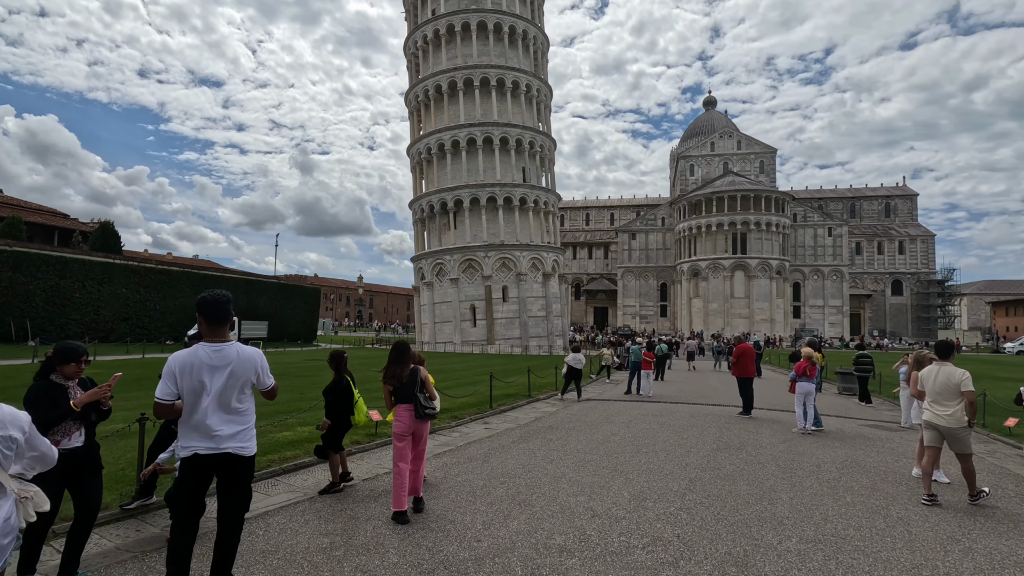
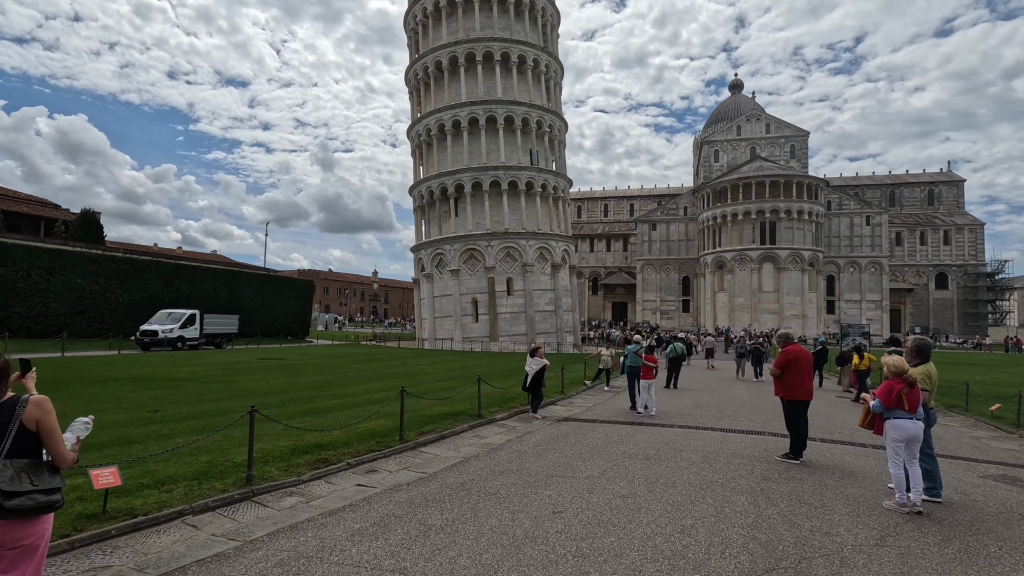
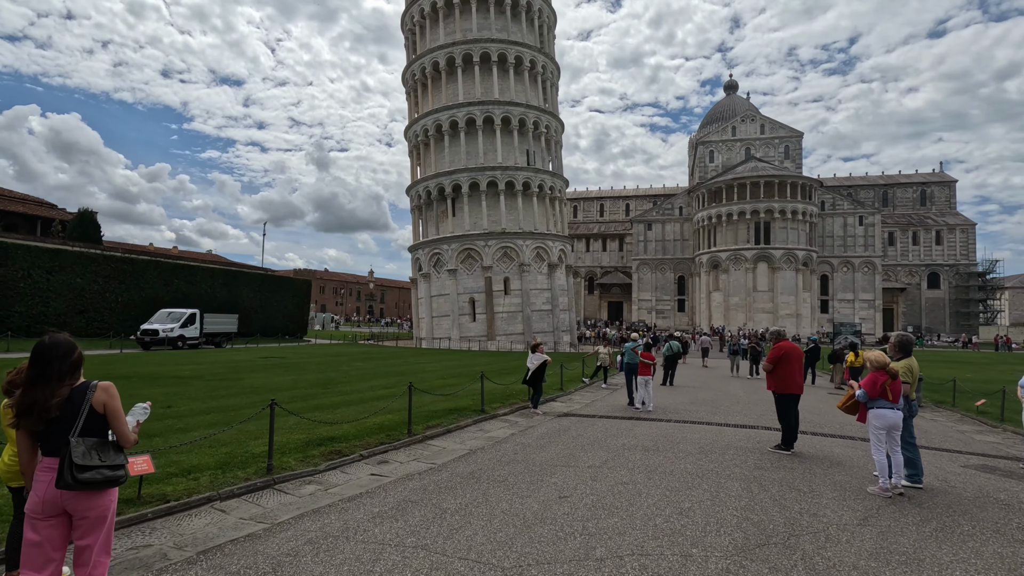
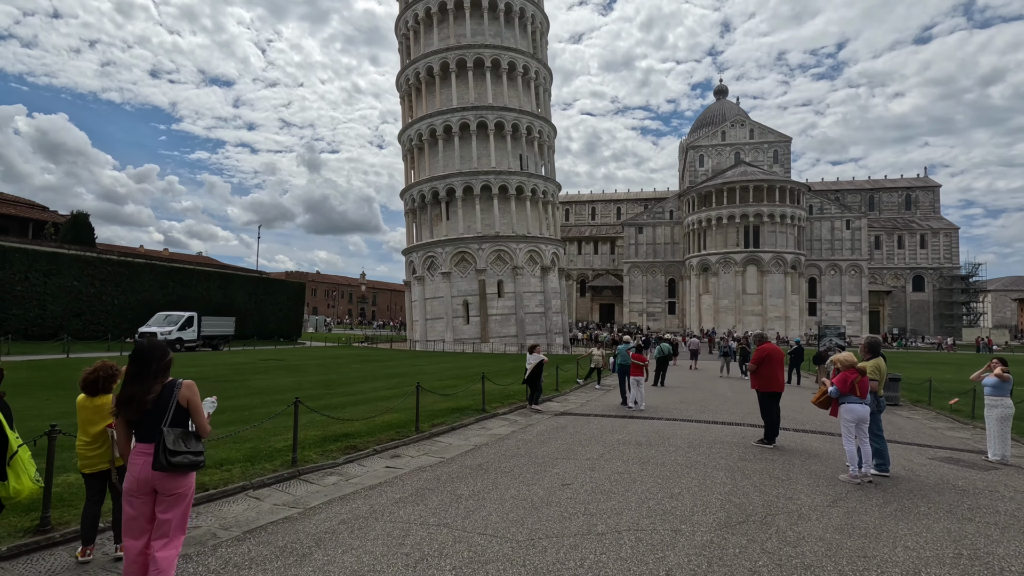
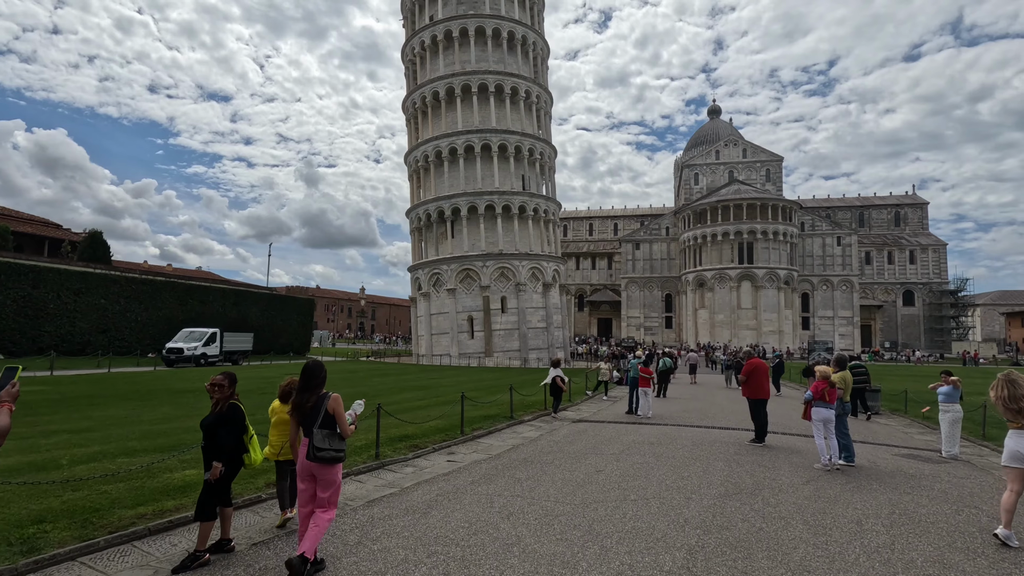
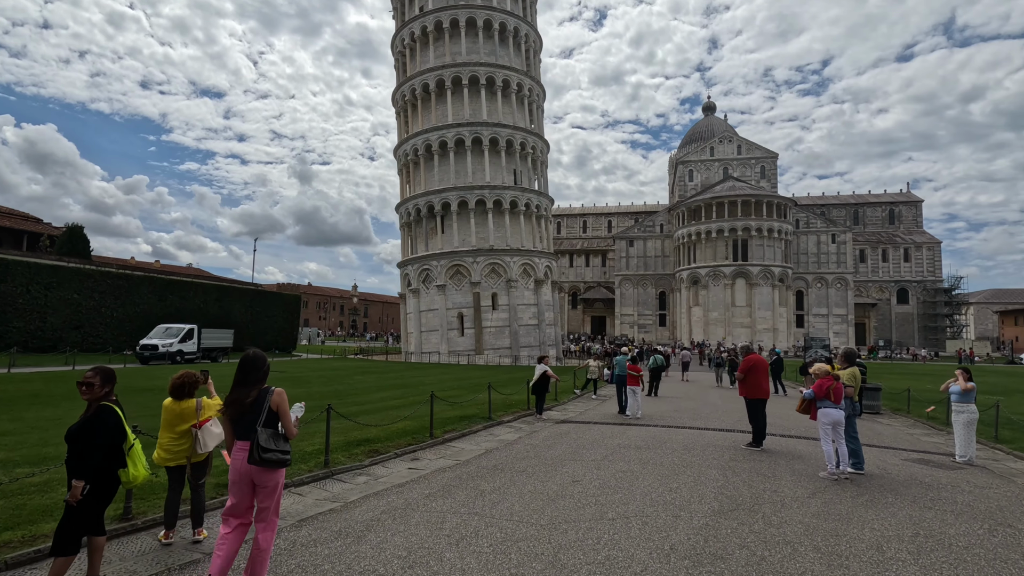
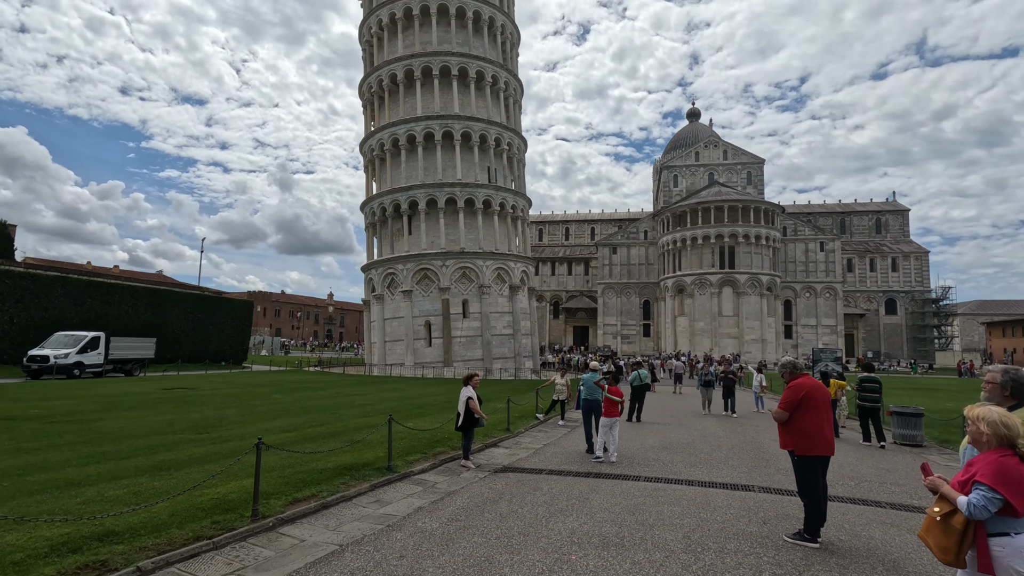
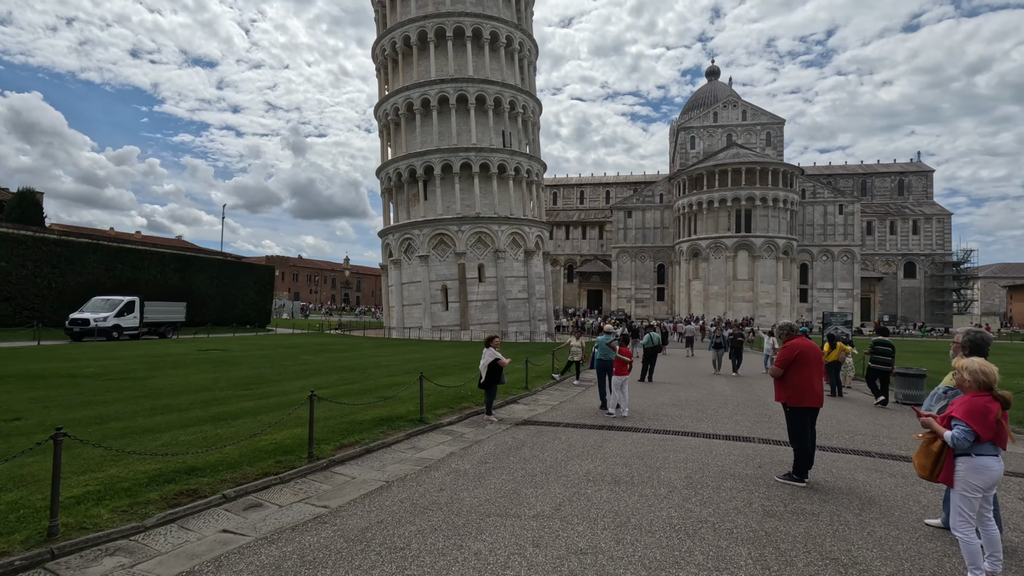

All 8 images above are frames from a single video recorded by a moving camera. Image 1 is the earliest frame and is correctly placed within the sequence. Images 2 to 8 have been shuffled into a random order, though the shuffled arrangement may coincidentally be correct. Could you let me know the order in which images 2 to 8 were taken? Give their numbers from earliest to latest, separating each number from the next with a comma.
5, 6, 4, 3, 2, 8, 7
